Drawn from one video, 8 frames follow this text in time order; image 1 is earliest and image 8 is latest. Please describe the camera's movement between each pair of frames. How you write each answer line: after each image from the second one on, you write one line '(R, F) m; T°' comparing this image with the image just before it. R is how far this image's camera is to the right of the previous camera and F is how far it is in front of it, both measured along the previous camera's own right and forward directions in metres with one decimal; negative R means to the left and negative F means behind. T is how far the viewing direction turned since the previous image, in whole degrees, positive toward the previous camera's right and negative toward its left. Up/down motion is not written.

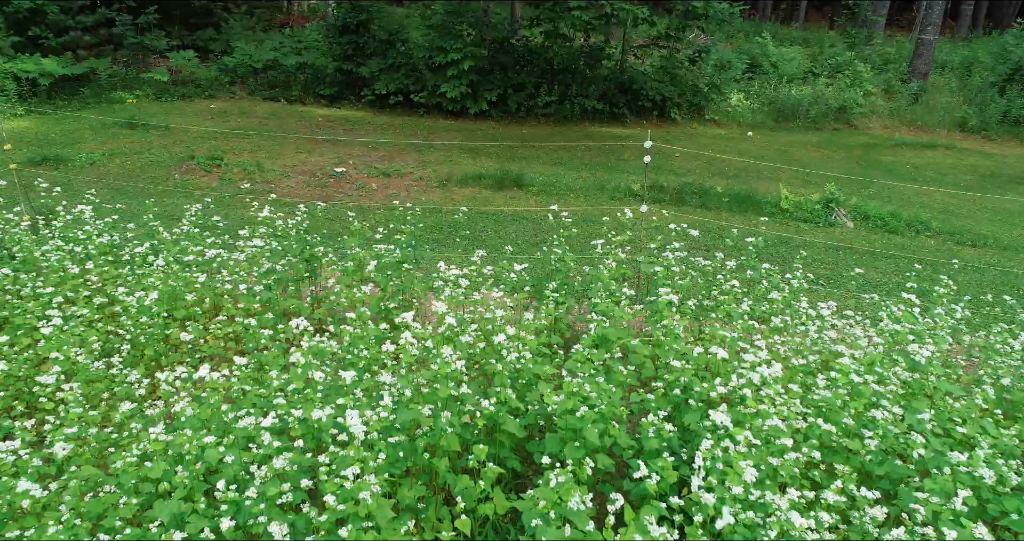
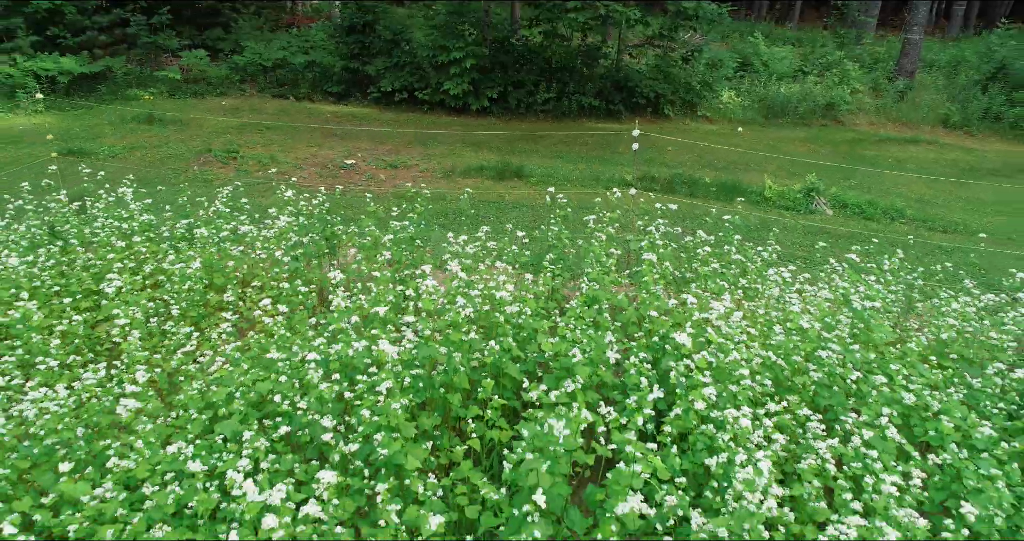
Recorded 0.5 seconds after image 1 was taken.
(0.0, -0.6) m; 0°
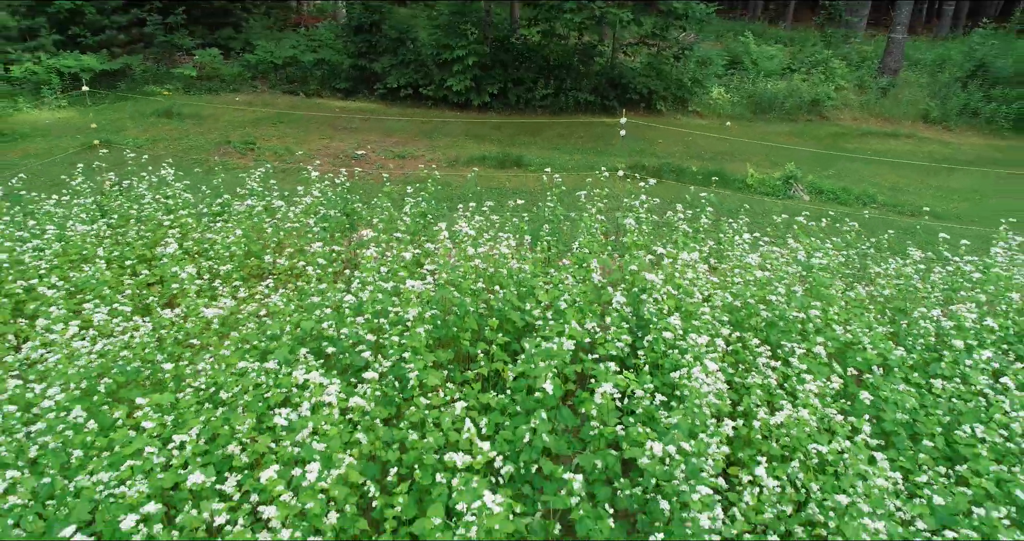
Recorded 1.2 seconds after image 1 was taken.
(0.0, -0.8) m; 0°
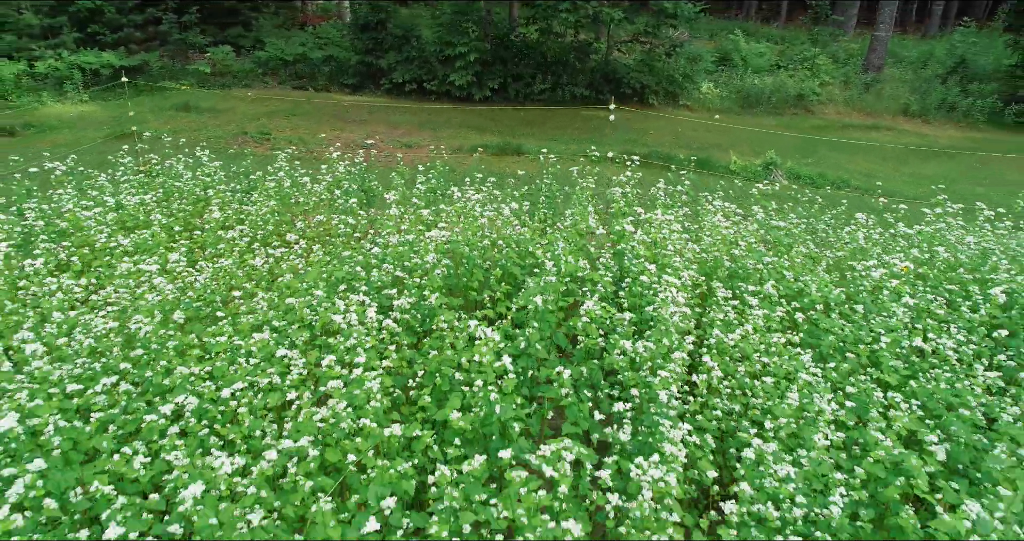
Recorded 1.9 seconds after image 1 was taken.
(0.0, -0.8) m; 0°
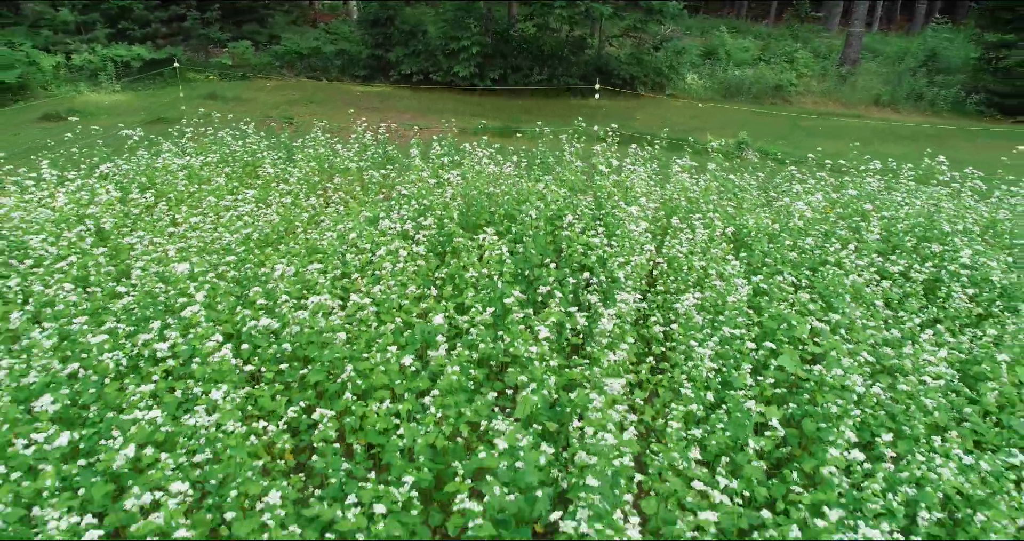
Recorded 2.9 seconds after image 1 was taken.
(0.0, -1.4) m; 0°
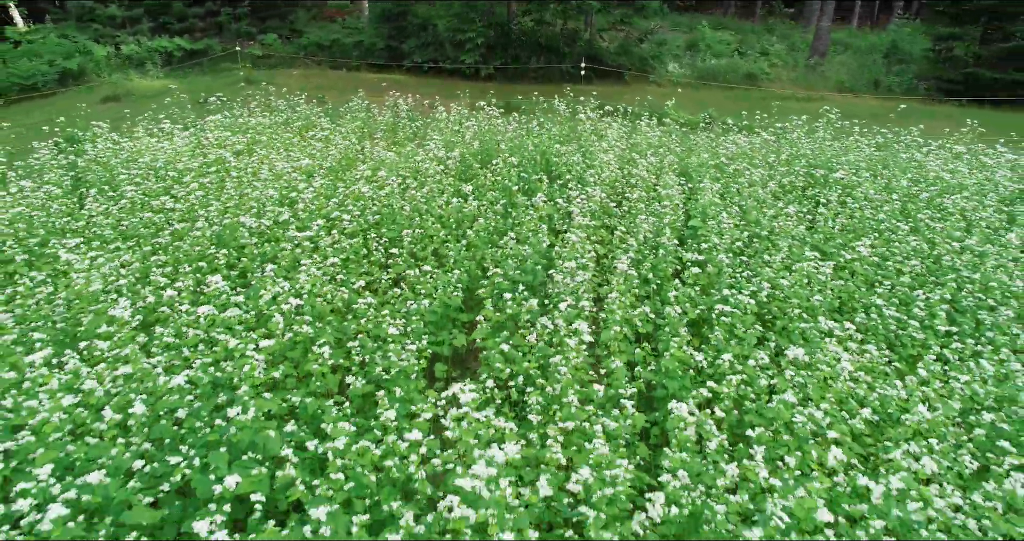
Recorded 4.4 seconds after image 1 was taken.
(-0.1, -2.3) m; 0°
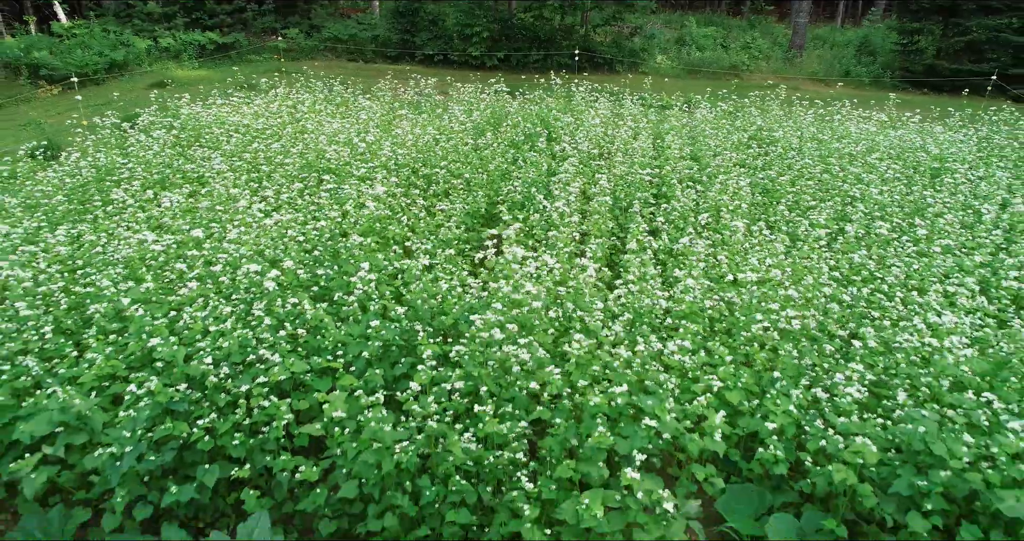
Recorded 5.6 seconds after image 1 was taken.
(-0.1, -2.0) m; 0°
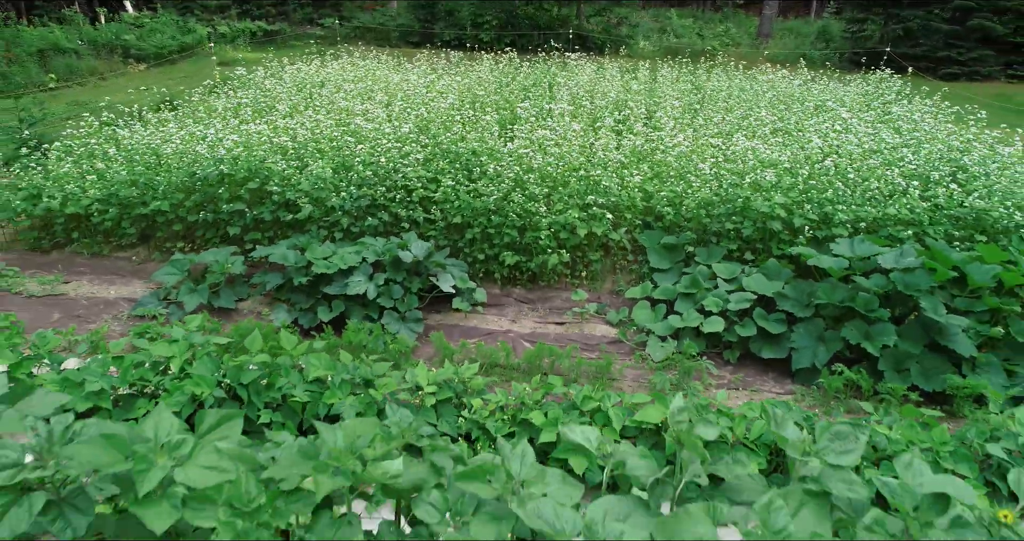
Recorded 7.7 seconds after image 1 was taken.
(-0.3, -4.0) m; 0°
